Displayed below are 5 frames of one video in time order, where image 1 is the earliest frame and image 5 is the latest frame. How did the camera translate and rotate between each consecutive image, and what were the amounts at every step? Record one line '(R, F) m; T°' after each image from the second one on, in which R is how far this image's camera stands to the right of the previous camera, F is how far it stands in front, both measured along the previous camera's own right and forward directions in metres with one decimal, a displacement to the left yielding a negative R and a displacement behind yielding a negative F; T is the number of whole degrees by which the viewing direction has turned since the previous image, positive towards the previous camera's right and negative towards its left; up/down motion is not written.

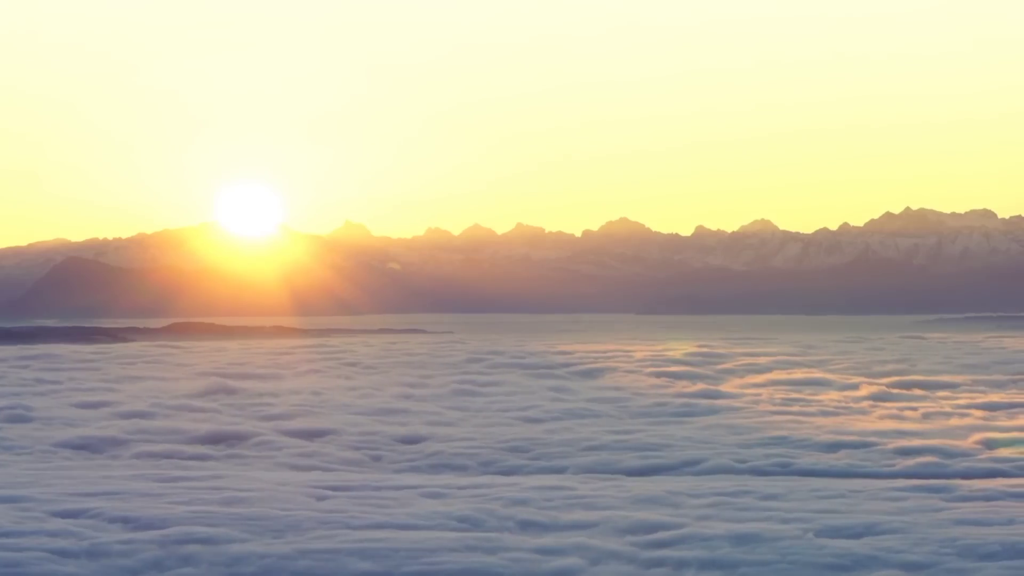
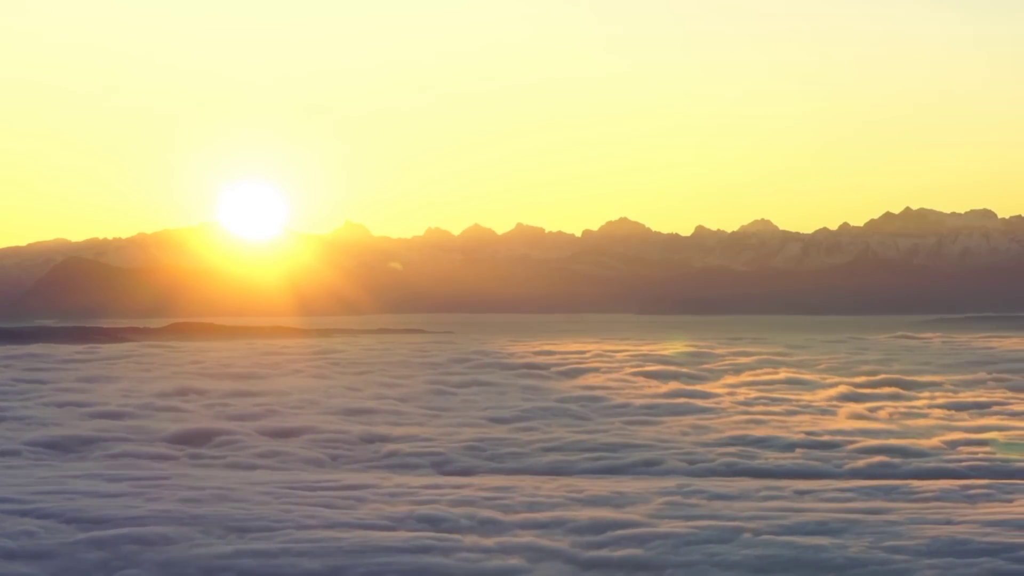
(+0.5, 0.0) m; 0°
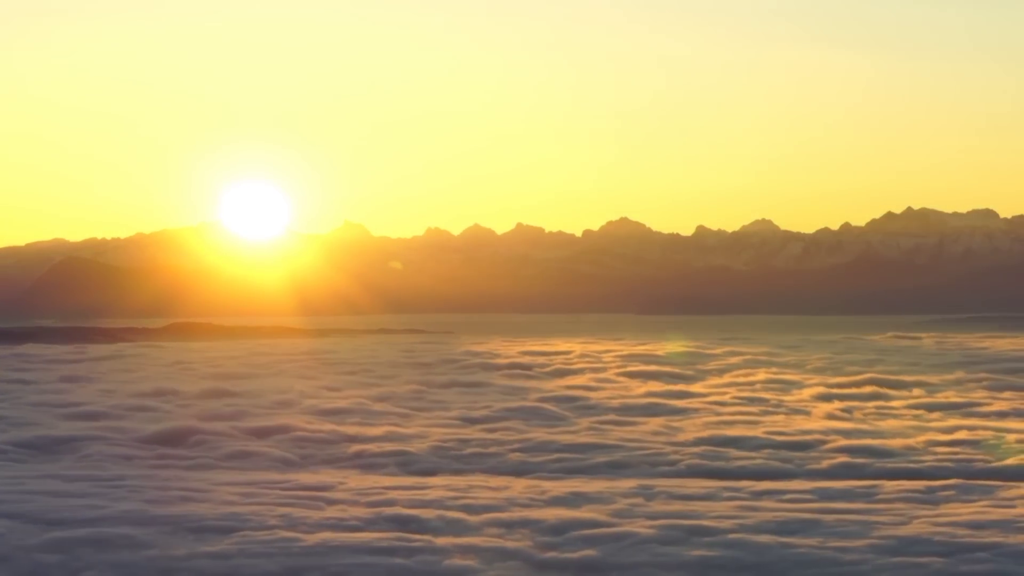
(+0.5, 0.0) m; 0°
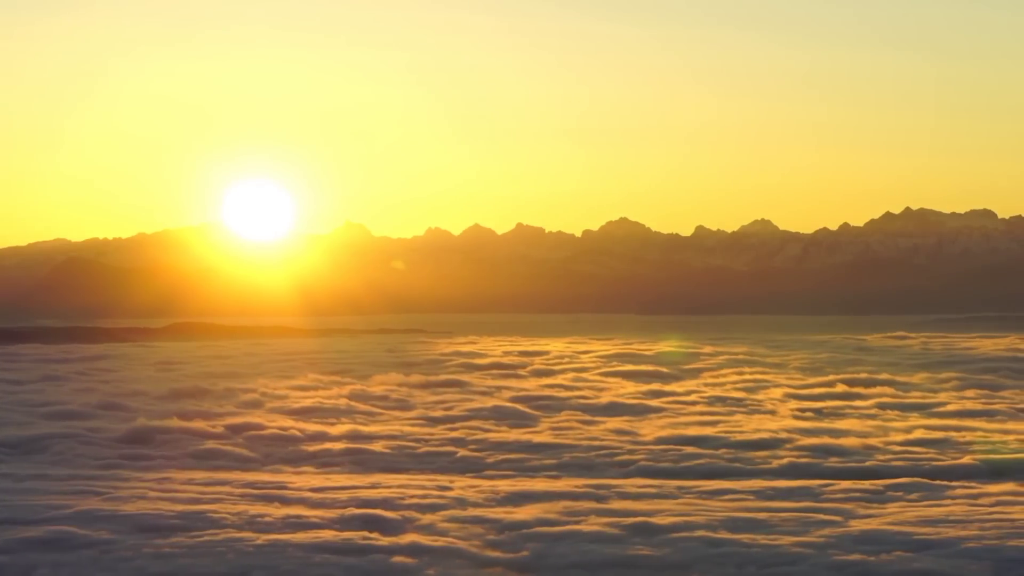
(+0.6, -0.1) m; 0°
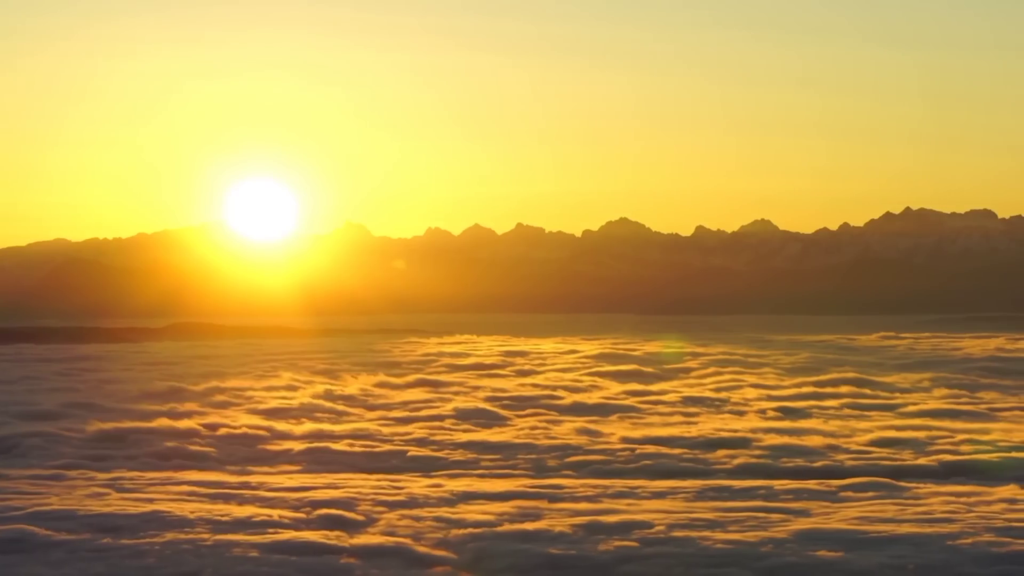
(+0.6, 0.0) m; 0°
